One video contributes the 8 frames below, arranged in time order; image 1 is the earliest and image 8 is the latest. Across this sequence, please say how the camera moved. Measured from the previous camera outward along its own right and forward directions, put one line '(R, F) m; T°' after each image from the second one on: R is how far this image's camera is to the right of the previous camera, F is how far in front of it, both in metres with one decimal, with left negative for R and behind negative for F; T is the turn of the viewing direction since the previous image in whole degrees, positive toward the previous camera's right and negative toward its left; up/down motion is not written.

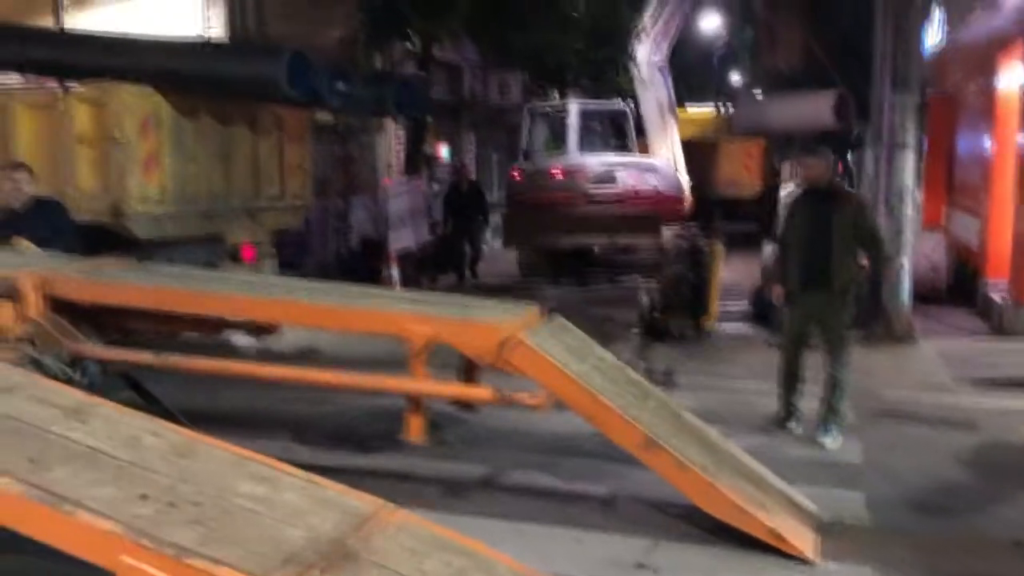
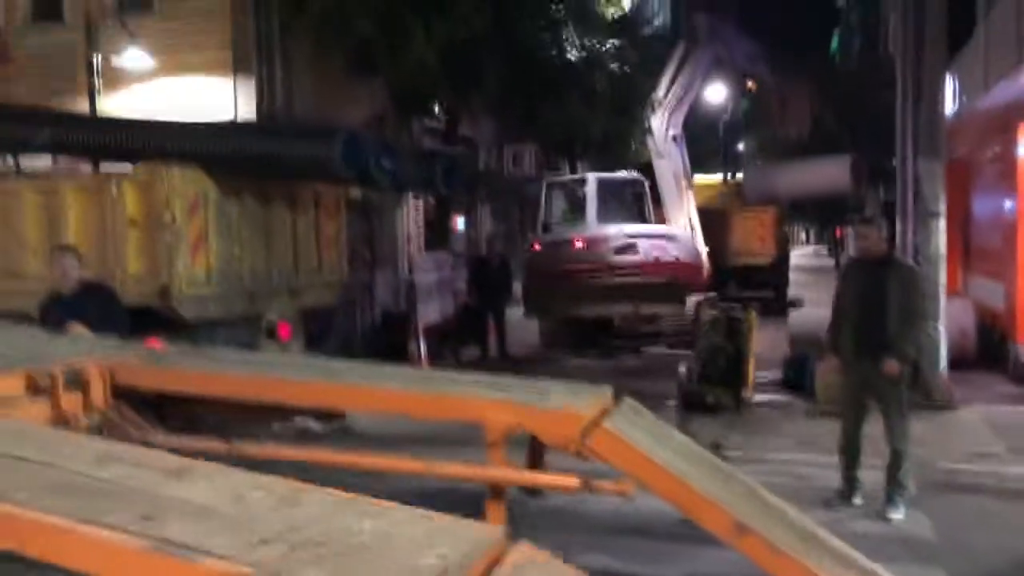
(-0.5, 0.0) m; 0°
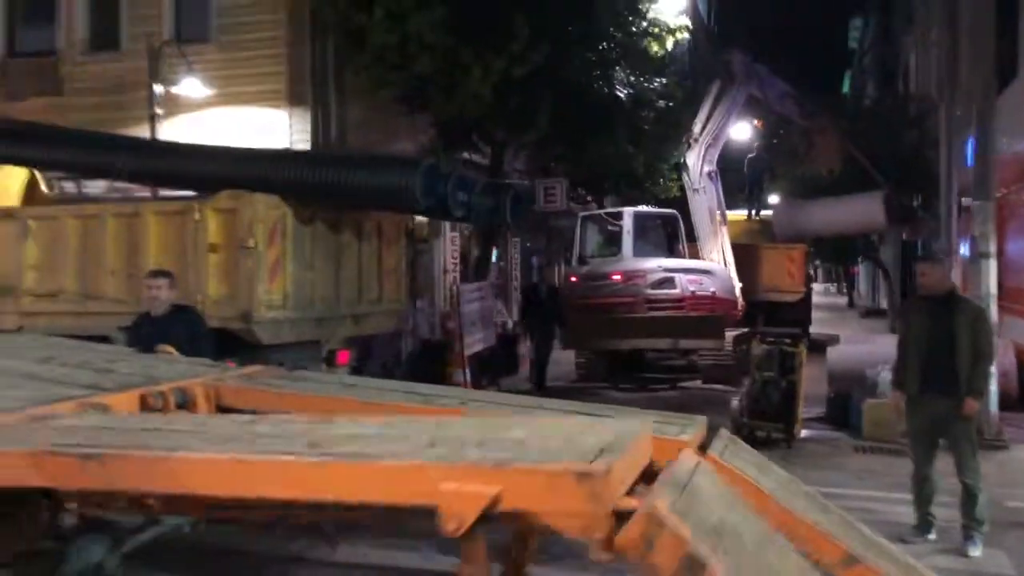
(-0.6, -0.1) m; 0°
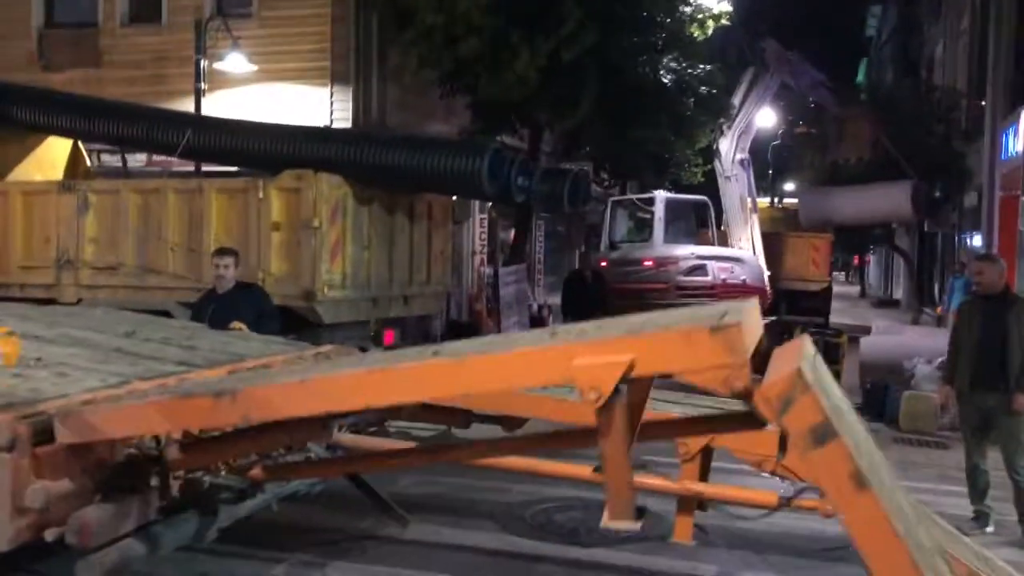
(-0.5, 0.0) m; 0°
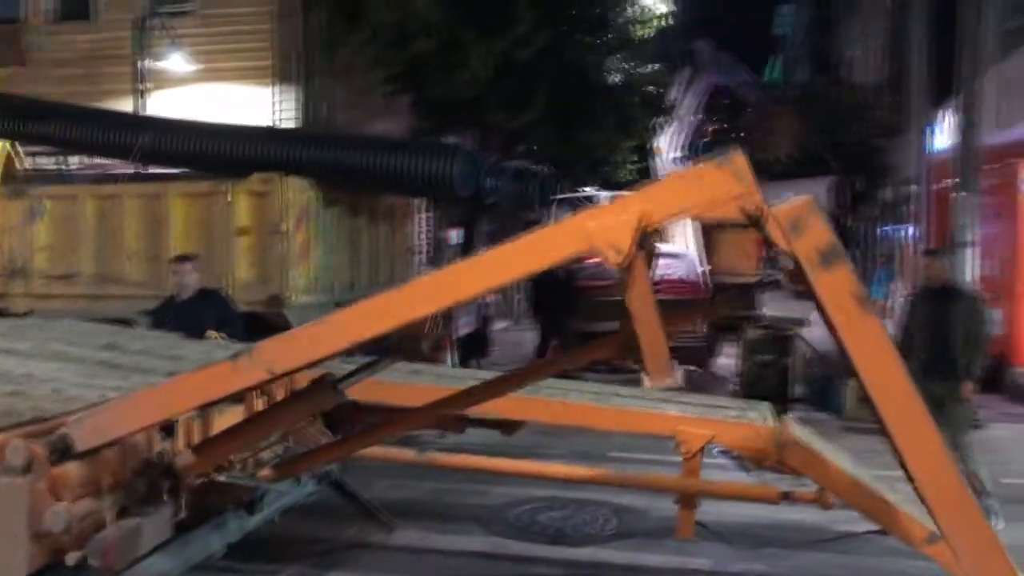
(-0.5, 0.0) m; +5°
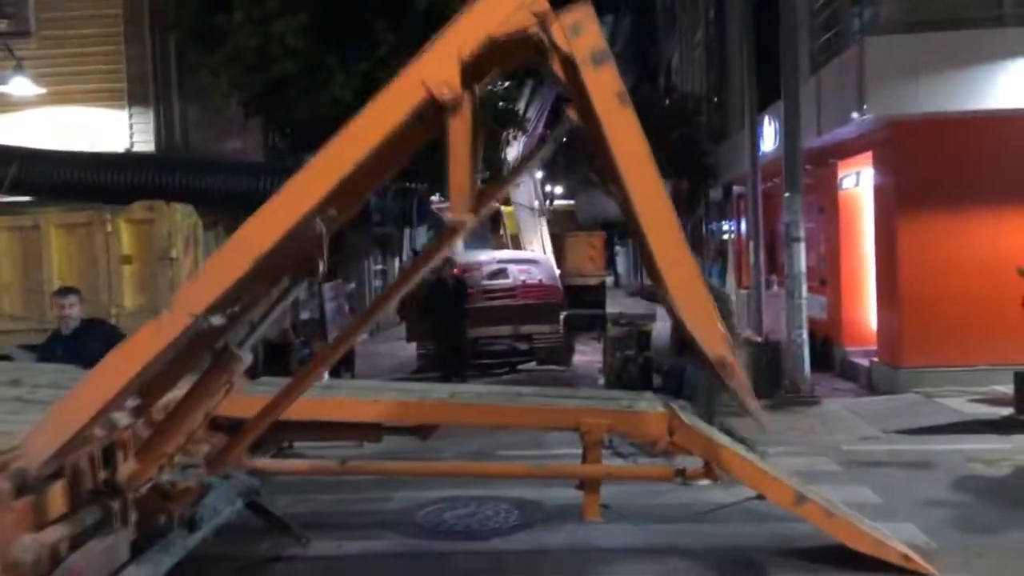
(-0.5, -0.4) m; +10°
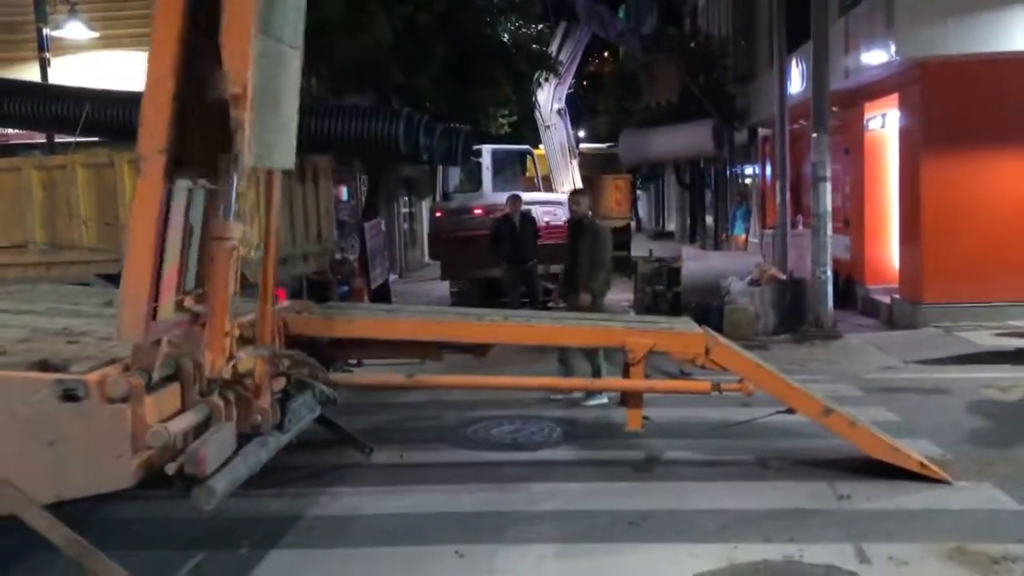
(-0.2, -0.6) m; -1°
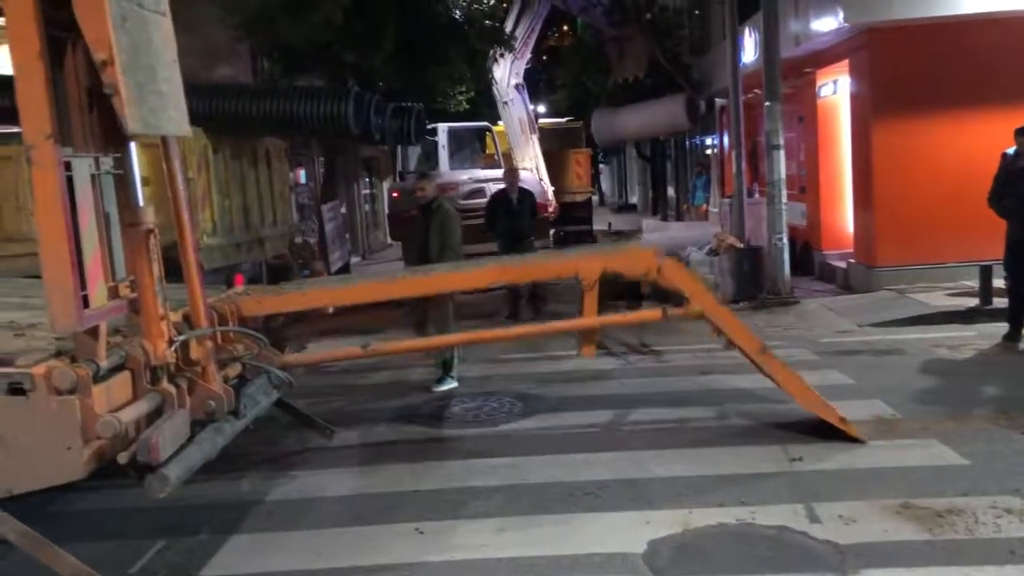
(+0.1, 0.0) m; +2°
